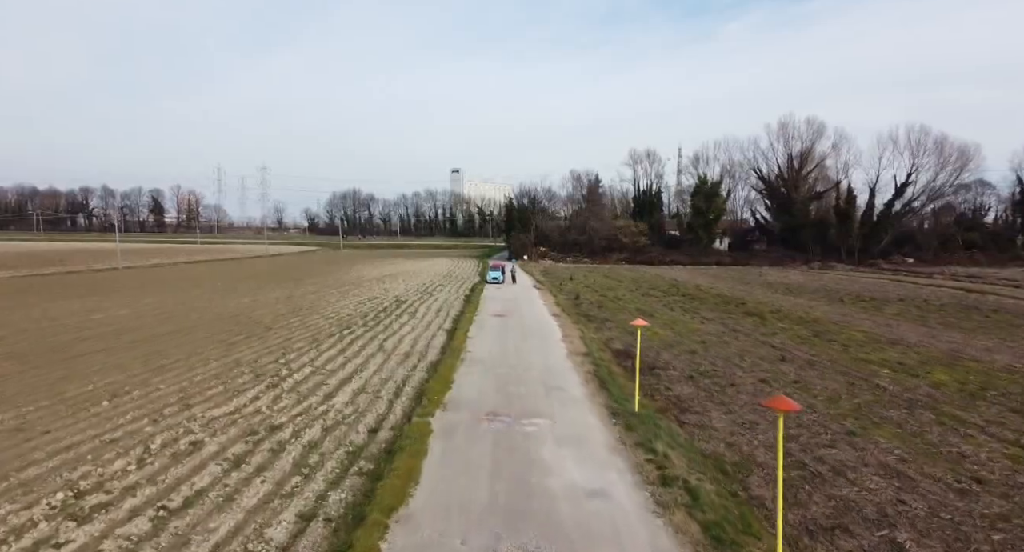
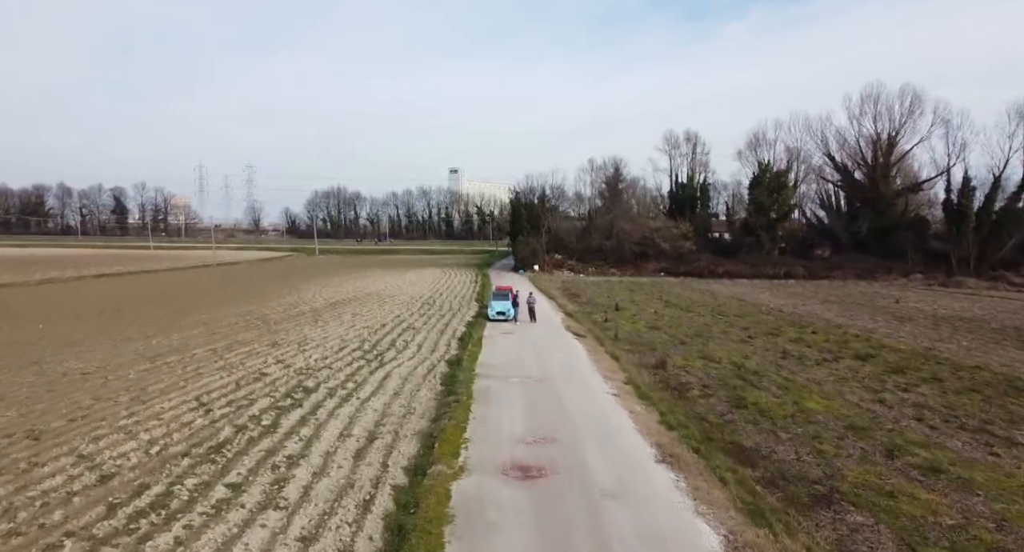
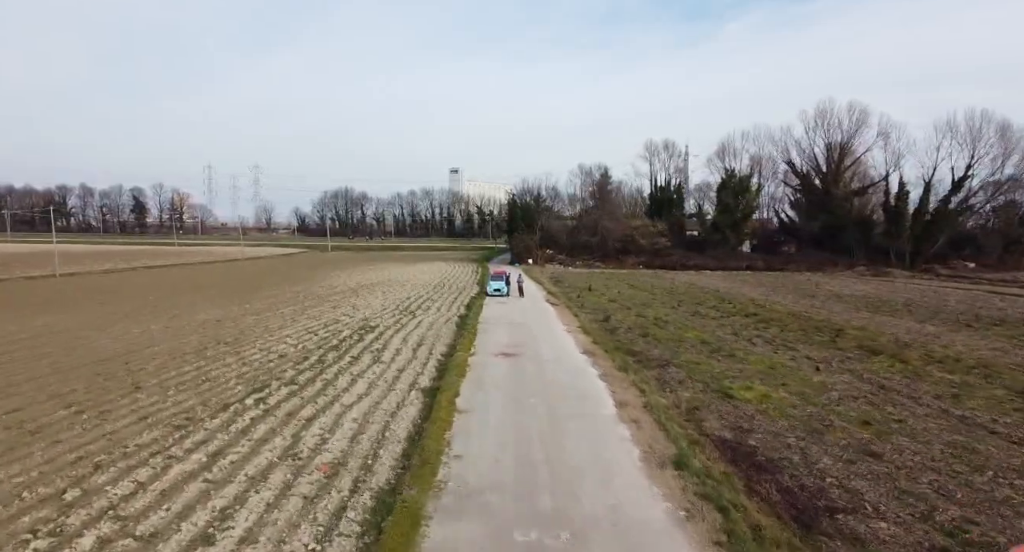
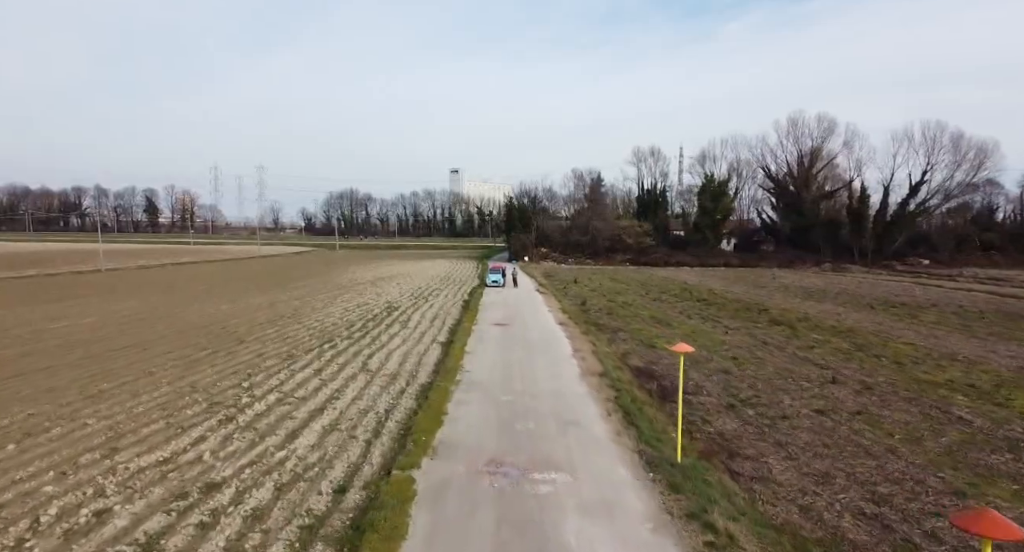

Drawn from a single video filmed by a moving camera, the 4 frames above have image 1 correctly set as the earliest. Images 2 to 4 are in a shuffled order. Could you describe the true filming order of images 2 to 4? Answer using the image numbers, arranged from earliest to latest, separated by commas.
4, 3, 2
